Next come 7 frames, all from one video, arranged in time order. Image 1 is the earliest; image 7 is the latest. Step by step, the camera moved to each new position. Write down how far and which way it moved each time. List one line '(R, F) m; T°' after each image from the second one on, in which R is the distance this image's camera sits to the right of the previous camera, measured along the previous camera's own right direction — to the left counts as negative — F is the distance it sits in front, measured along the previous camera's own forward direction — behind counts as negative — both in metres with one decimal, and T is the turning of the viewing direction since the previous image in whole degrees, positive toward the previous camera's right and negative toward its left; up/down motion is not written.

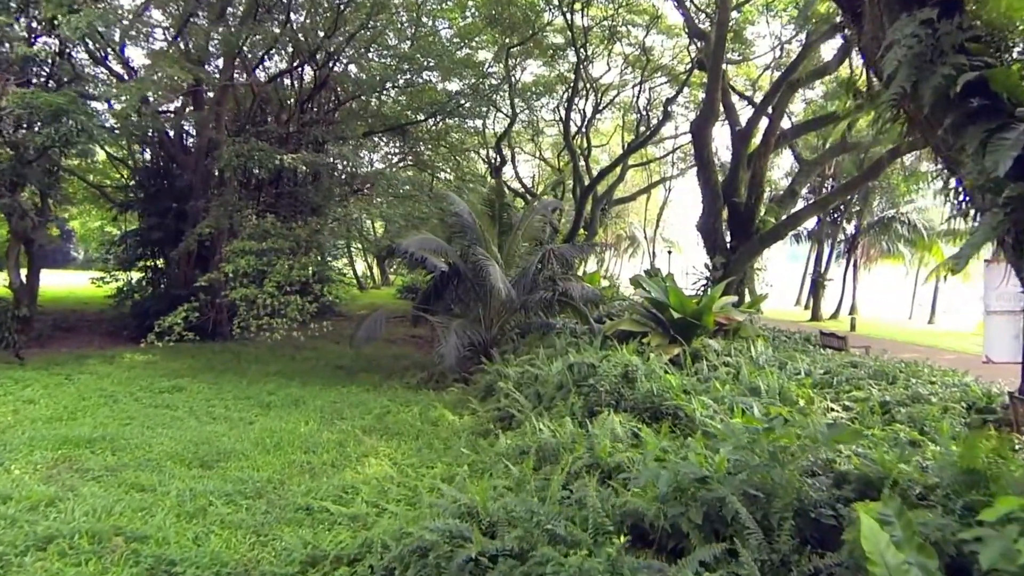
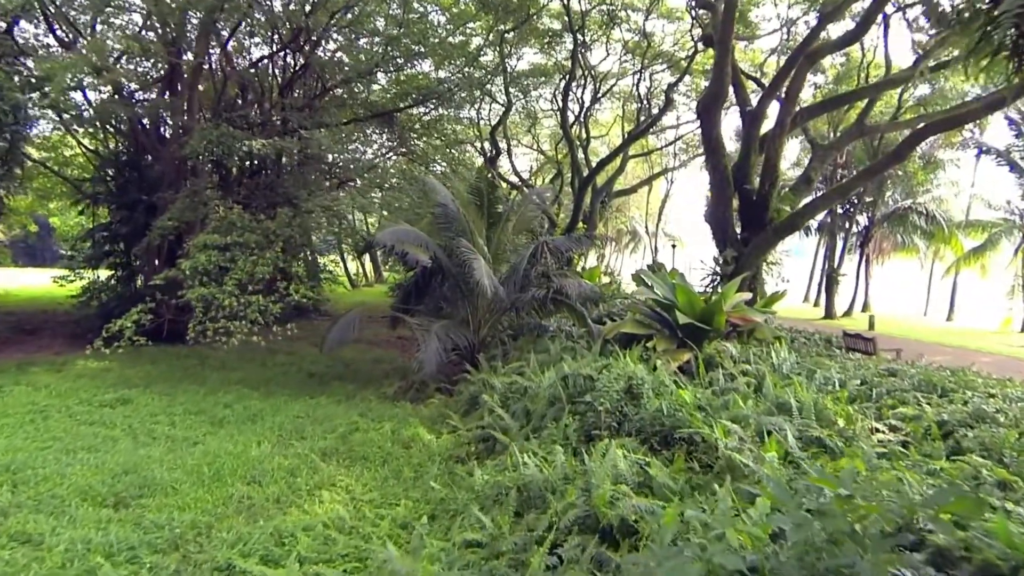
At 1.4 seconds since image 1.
(+0.1, +0.8) m; 0°
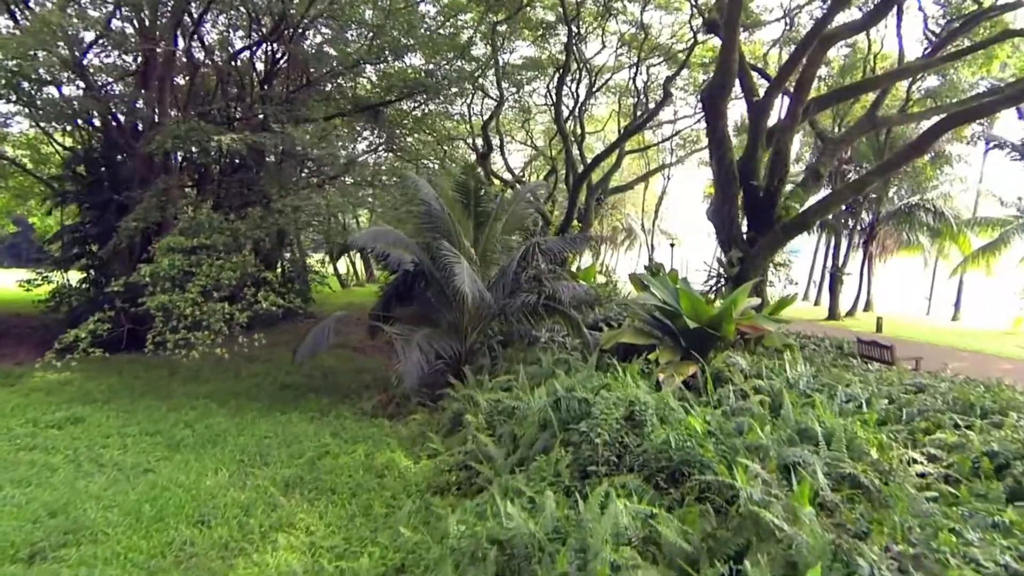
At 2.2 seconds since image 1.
(0.0, +0.6) m; 0°
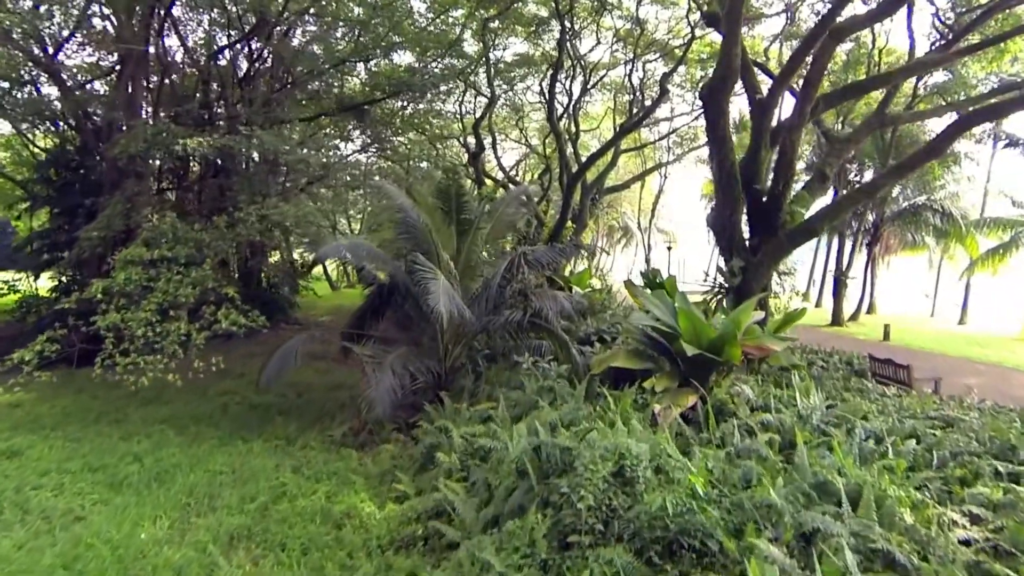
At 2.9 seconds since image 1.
(+0.1, +0.5) m; 0°
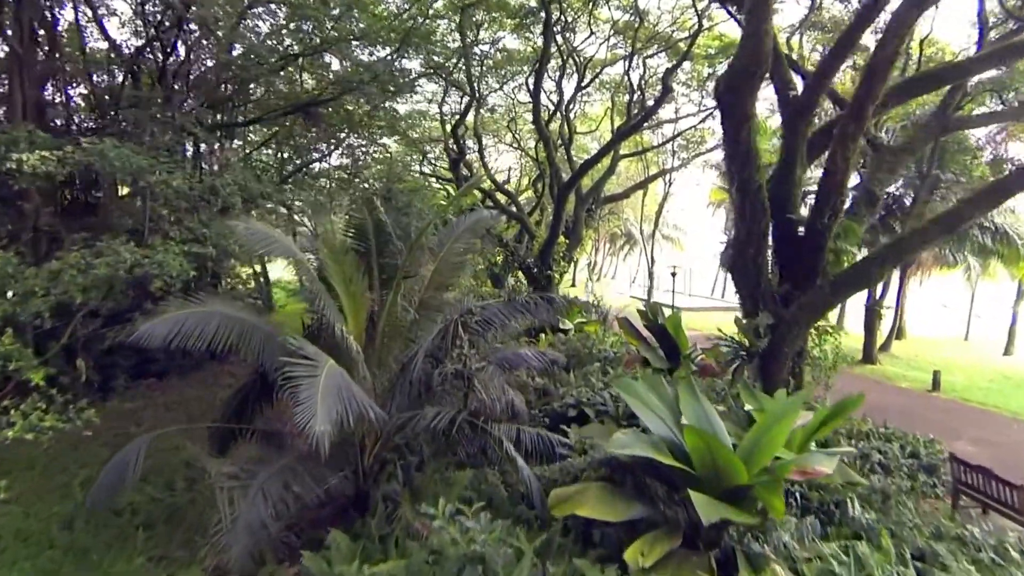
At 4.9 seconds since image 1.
(+0.3, +1.8) m; 0°
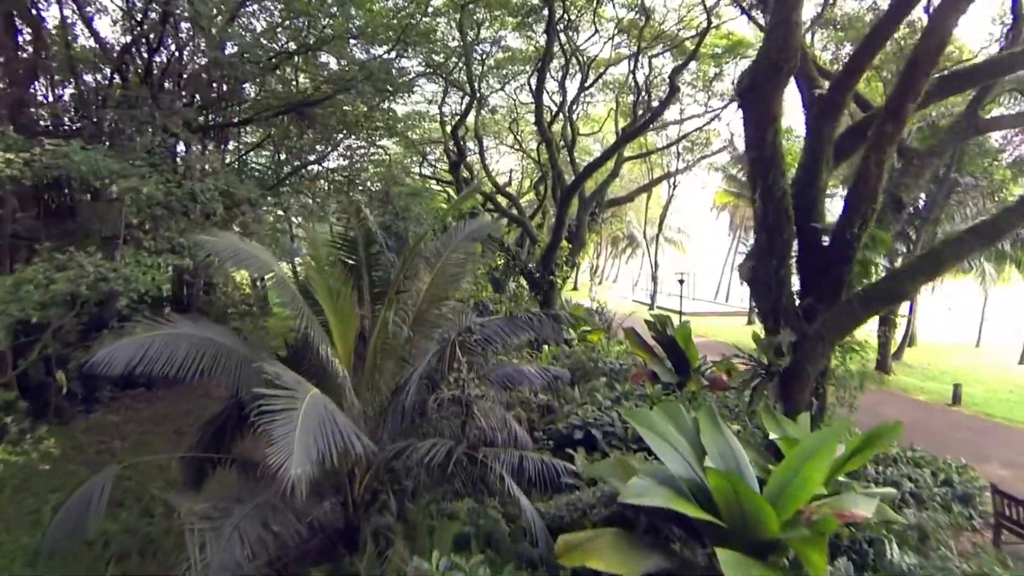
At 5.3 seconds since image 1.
(0.0, +0.4) m; 0°
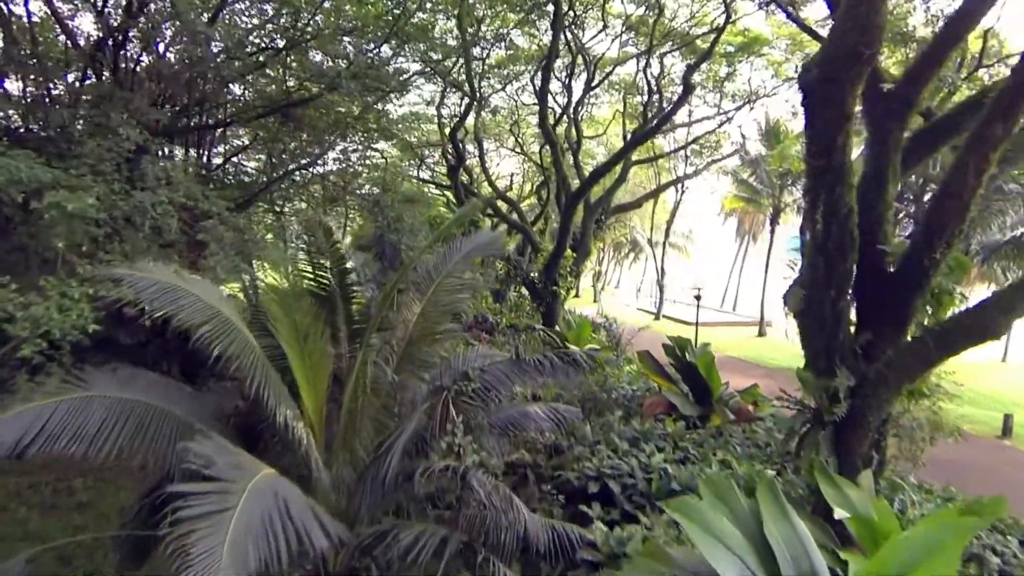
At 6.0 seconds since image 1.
(0.0, +0.8) m; 0°
